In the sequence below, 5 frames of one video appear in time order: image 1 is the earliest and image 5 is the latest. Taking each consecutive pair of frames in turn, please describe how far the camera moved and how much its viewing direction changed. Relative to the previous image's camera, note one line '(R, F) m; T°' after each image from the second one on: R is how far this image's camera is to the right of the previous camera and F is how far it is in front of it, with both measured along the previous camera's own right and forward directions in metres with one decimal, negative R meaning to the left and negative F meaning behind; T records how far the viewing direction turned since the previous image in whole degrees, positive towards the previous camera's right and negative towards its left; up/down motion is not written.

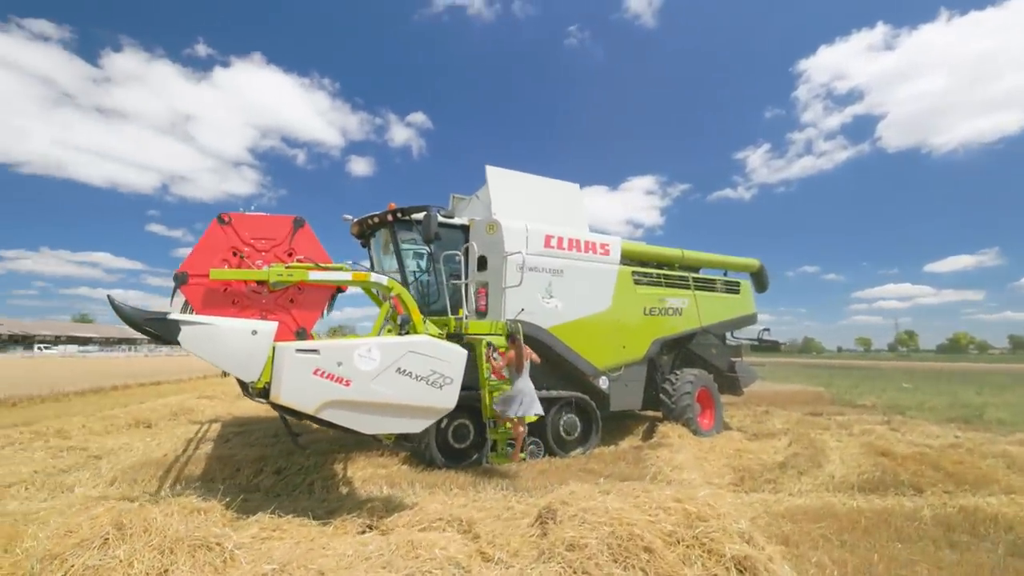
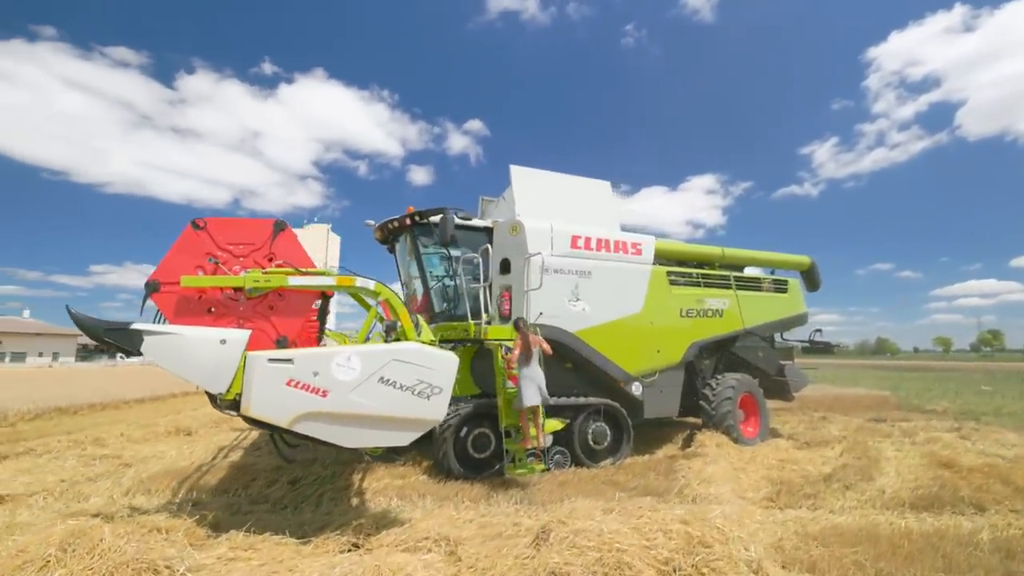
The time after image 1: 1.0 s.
(+0.4, +0.3) m; -6°
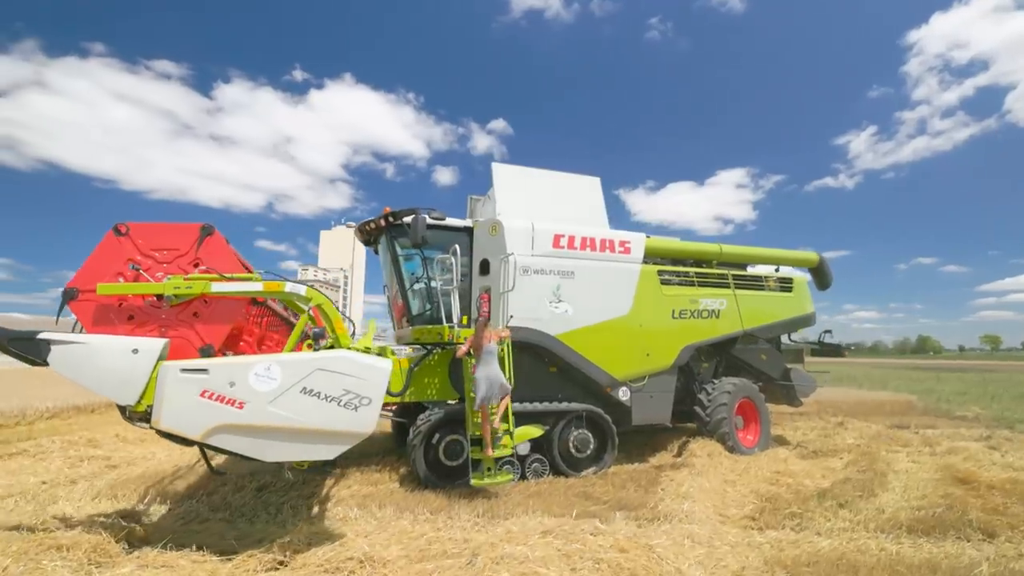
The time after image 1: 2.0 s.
(+0.7, +0.2) m; -3°
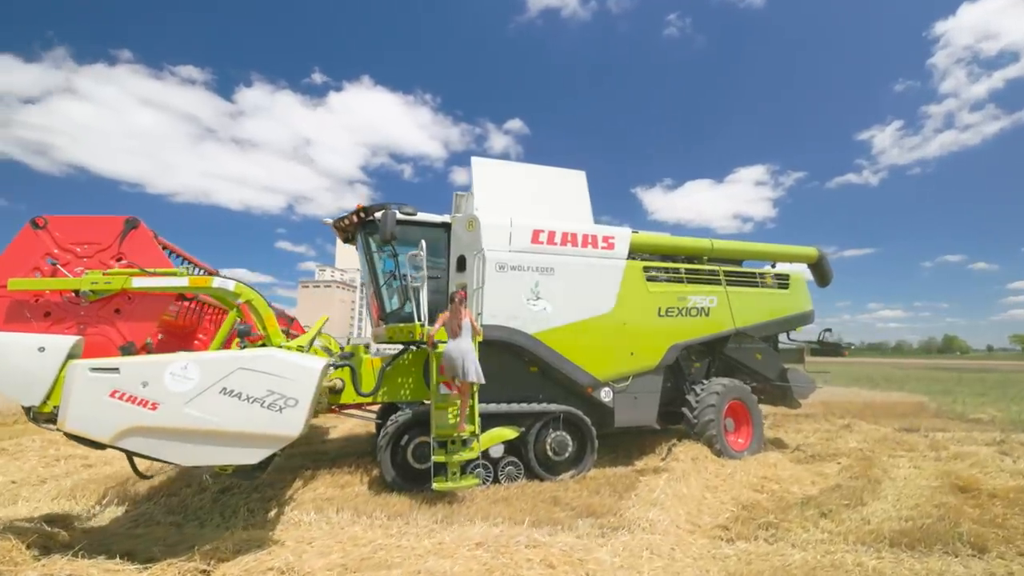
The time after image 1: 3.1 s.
(+0.5, +0.2) m; -2°
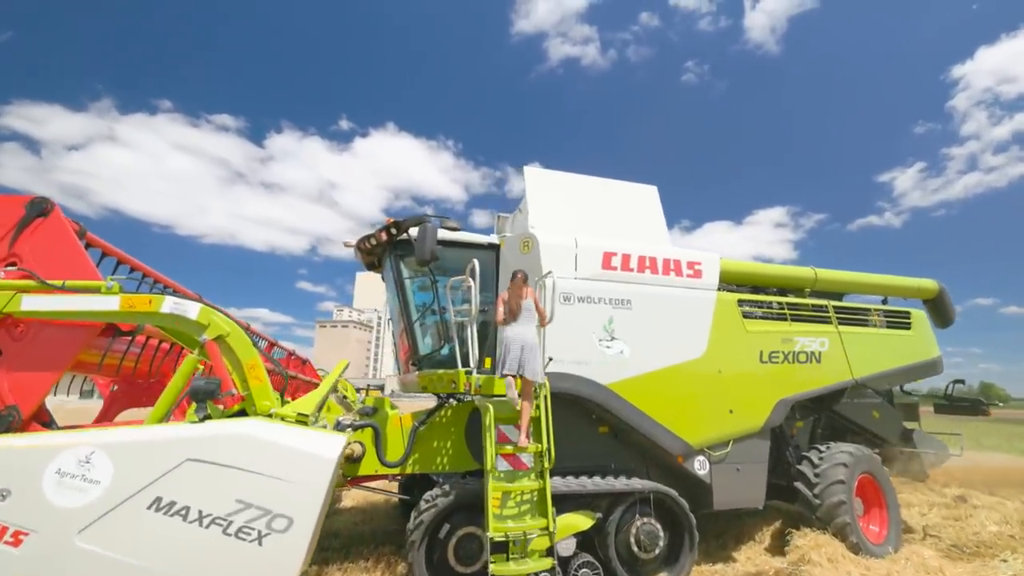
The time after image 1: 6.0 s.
(-0.6, +1.3) m; -2°
